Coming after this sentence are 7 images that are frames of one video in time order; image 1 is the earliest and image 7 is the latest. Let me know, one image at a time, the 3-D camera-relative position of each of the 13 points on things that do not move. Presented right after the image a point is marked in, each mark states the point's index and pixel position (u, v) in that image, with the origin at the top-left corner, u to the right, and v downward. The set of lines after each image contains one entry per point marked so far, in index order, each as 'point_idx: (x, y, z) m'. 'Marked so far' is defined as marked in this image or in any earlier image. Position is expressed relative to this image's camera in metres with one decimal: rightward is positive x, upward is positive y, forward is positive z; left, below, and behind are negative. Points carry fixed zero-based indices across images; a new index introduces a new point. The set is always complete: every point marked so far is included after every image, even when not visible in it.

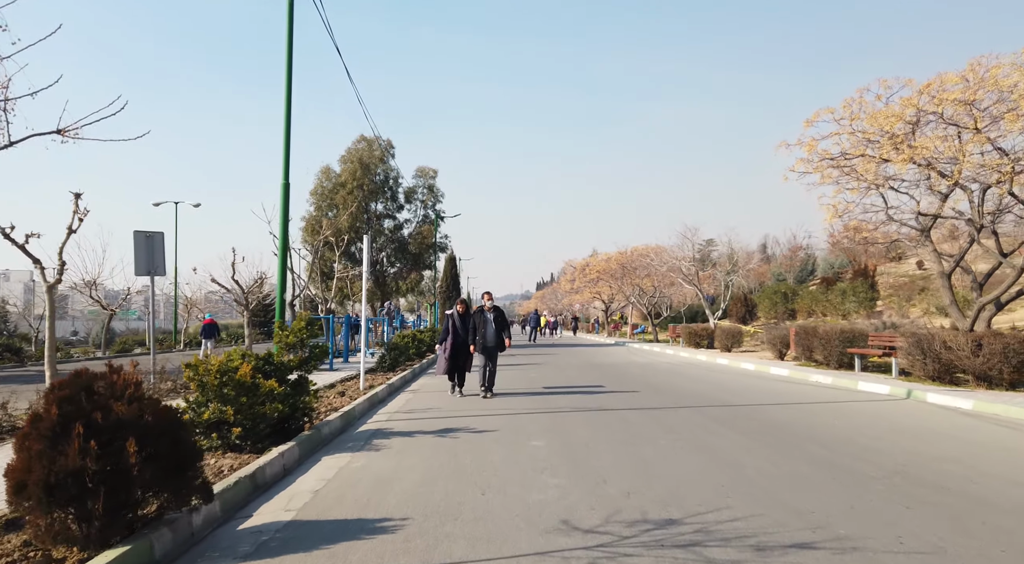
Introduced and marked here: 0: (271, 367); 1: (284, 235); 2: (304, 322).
0: (-2.7, -1.0, +9.7) m
1: (-3.0, +0.6, +11.5) m
2: (-2.4, -0.5, +10.2) m
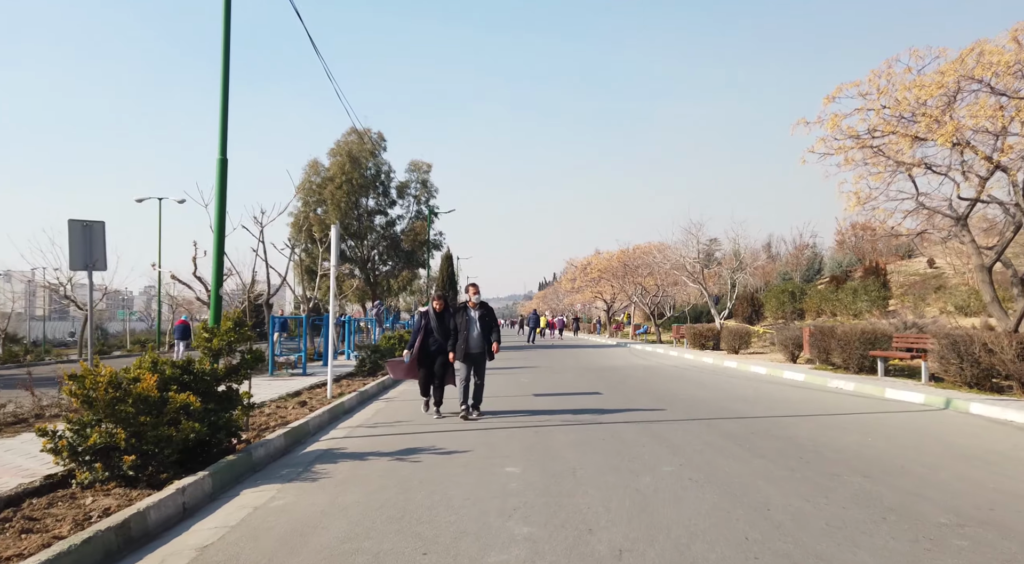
0: (-2.9, -0.9, +8.0) m
1: (-3.2, +0.7, +9.8) m
2: (-2.7, -0.4, +8.5) m
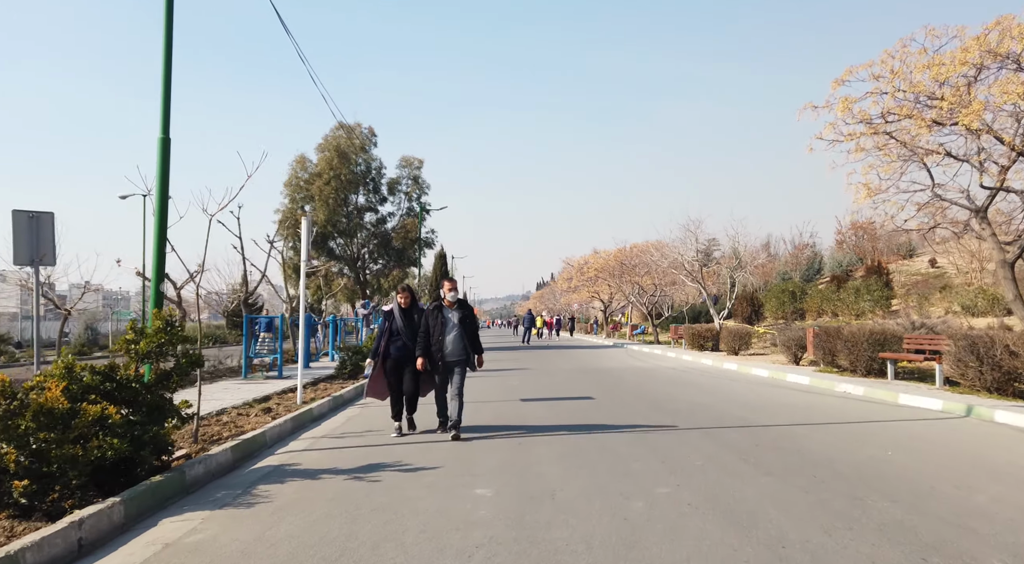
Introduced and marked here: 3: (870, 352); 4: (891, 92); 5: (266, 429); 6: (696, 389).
0: (-3.2, -0.8, +6.9) m
1: (-3.5, +0.8, +8.7) m
2: (-2.9, -0.3, +7.4) m
3: (+7.1, -1.4, +17.5) m
4: (+5.6, +2.8, +12.8) m
5: (-2.8, -1.7, +10.0) m
6: (+3.5, -2.1, +16.8) m
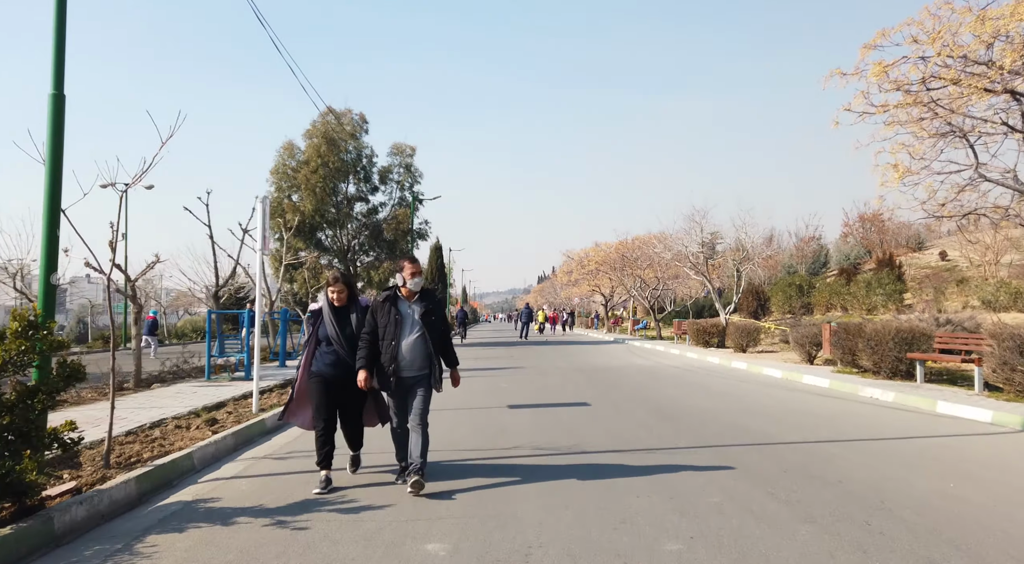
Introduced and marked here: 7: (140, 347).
0: (-3.4, -0.8, +5.3) m
1: (-3.7, +0.8, +7.1) m
2: (-3.1, -0.3, +5.8) m
3: (+6.9, -1.3, +15.8) m
4: (+5.4, +2.9, +11.2) m
5: (-3.0, -1.6, +8.4) m
6: (+3.3, -1.9, +15.1) m
7: (-6.7, -1.2, +15.9) m
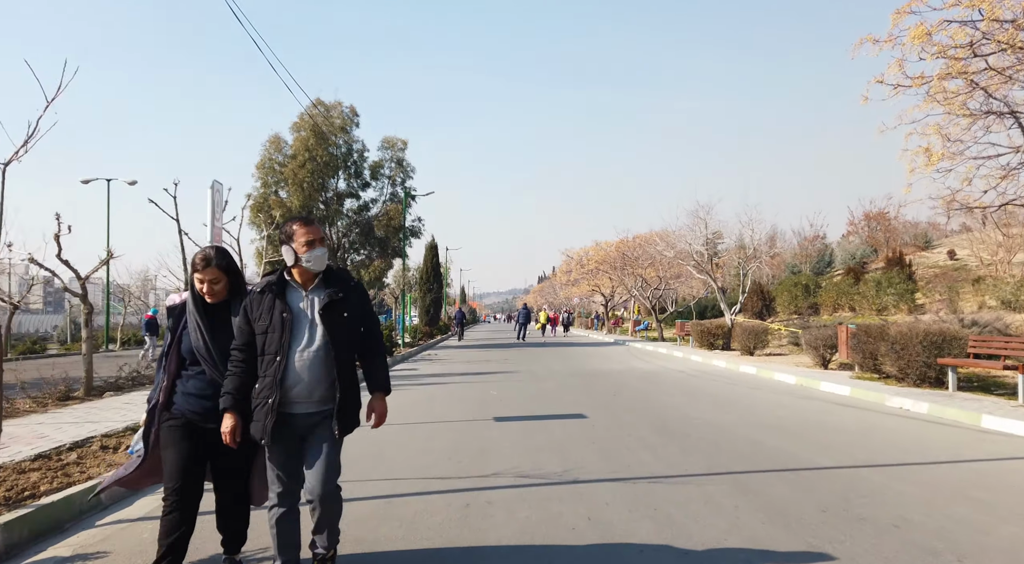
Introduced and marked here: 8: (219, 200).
0: (-3.6, -0.7, +3.8) m
1: (-3.9, +0.9, +5.6) m
2: (-3.3, -0.2, +4.4) m
3: (+6.8, -1.2, +14.4) m
4: (+5.2, +2.9, +9.7) m
5: (-3.2, -1.5, +6.9) m
6: (+3.1, -1.9, +13.7) m
7: (-6.9, -1.2, +14.4) m
8: (-3.6, +1.0, +10.8) m
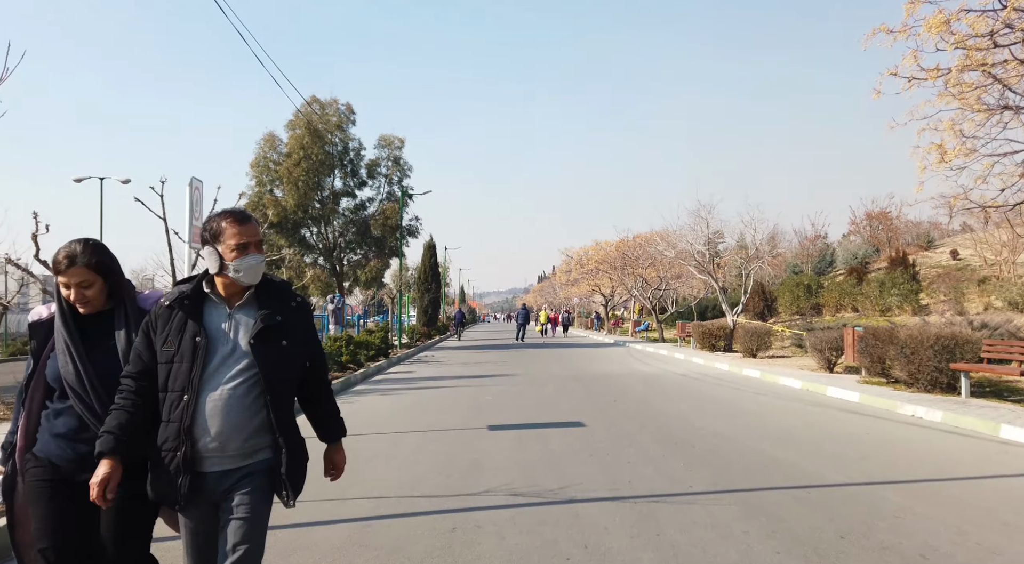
0: (-3.6, -0.8, +3.3) m
1: (-3.9, +0.9, +5.1) m
2: (-3.4, -0.3, +3.9) m
3: (+6.7, -1.3, +13.9) m
4: (+5.1, +2.9, +9.2) m
5: (-3.3, -1.6, +6.4) m
6: (+3.1, -1.9, +13.2) m
7: (-6.9, -1.2, +13.9) m
8: (-3.7, +1.0, +10.3) m
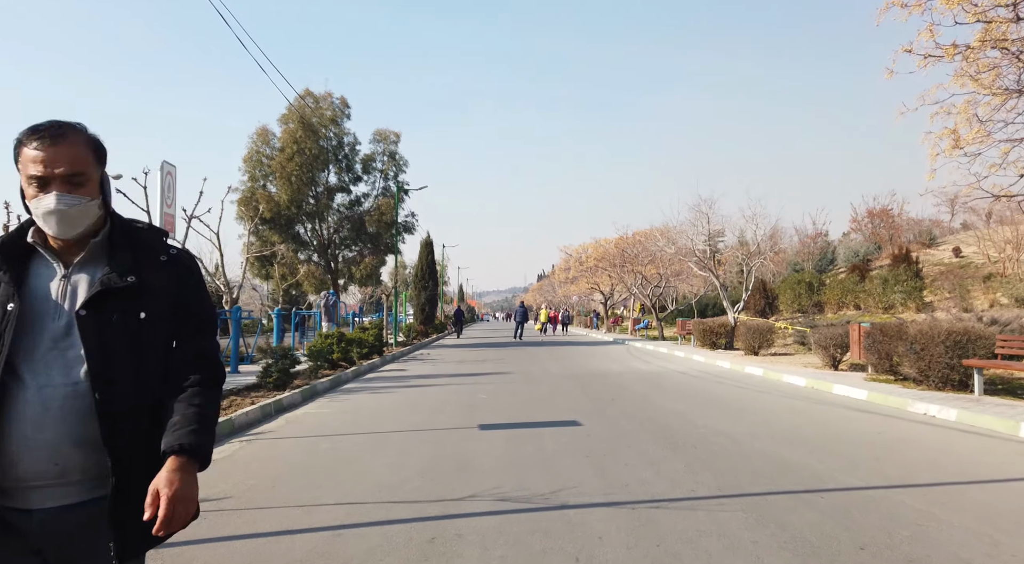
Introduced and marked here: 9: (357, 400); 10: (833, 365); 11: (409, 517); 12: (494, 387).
0: (-3.7, -0.7, +2.7) m
1: (-4.0, +0.9, +4.5) m
2: (-3.5, -0.2, +3.3) m
3: (+6.6, -1.2, +13.3) m
4: (+5.0, +3.0, +8.6) m
5: (-3.3, -1.5, +5.8) m
6: (+3.0, -1.8, +12.6) m
7: (-7.0, -1.1, +13.3) m
8: (-3.8, +1.1, +9.7) m
9: (-2.6, -2.0, +15.1) m
10: (+6.8, -1.8, +18.6) m
11: (-0.8, -1.6, +6.0) m
12: (-0.3, -2.0, +17.0) m
